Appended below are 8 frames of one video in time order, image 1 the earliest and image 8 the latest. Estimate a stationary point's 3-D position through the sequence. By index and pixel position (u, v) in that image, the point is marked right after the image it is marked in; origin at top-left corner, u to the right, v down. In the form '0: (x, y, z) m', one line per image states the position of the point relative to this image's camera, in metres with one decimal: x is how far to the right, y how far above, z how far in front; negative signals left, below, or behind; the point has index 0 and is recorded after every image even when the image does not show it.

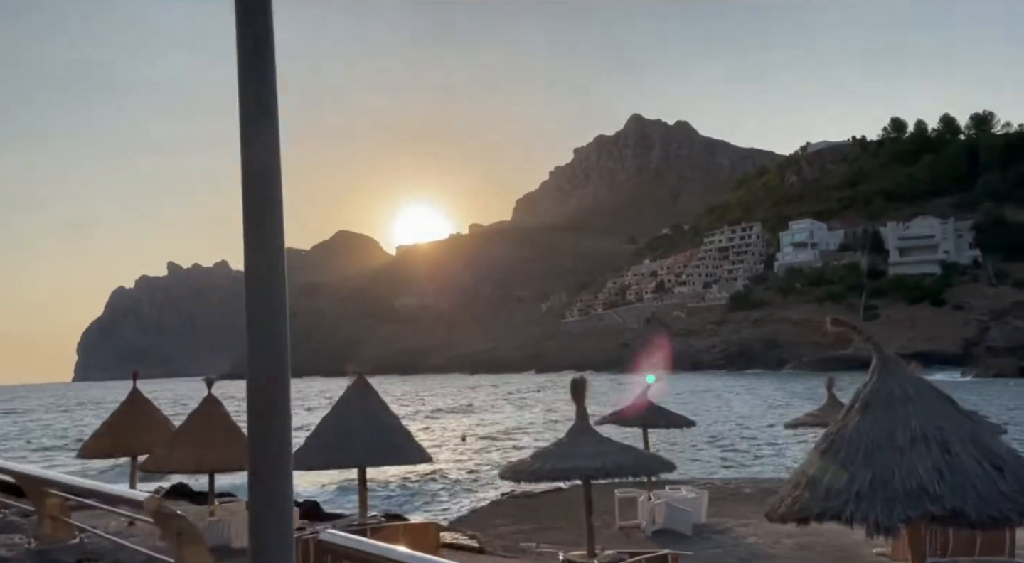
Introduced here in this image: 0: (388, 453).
0: (-1.6, -2.2, +12.5) m
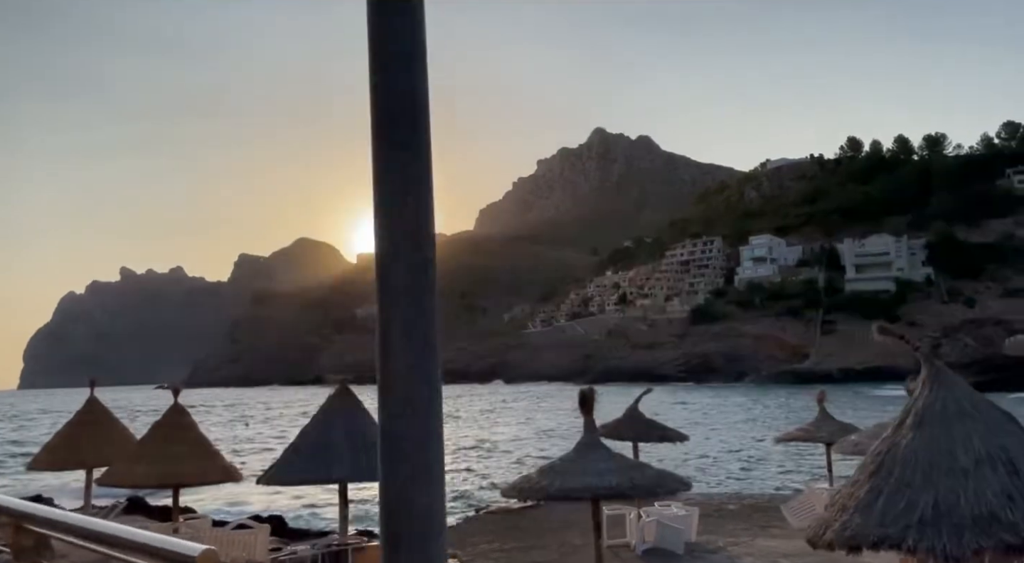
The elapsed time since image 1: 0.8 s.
0: (-1.7, -2.3, +11.7) m
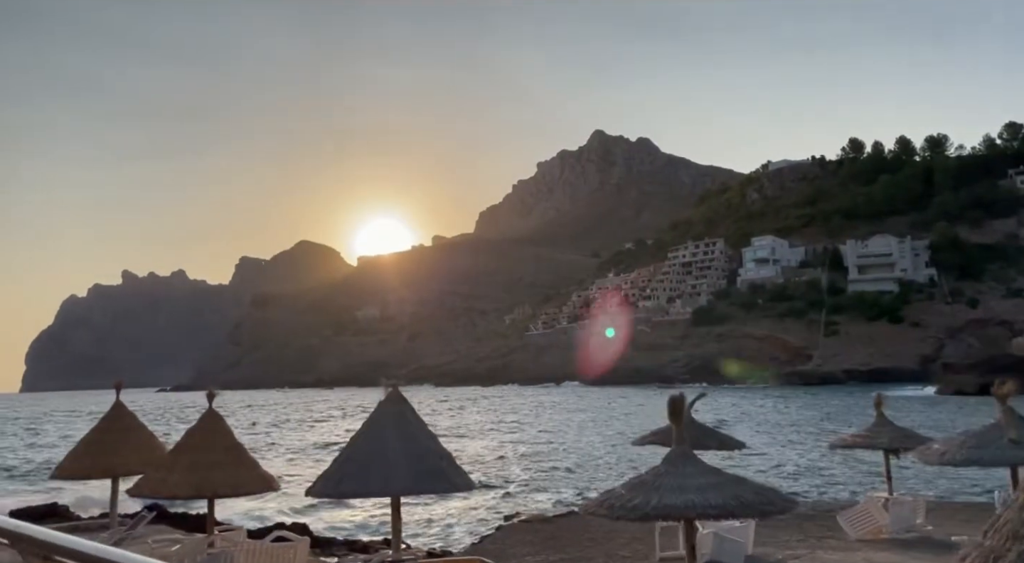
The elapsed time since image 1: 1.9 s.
0: (-0.9, -2.3, +11.0) m
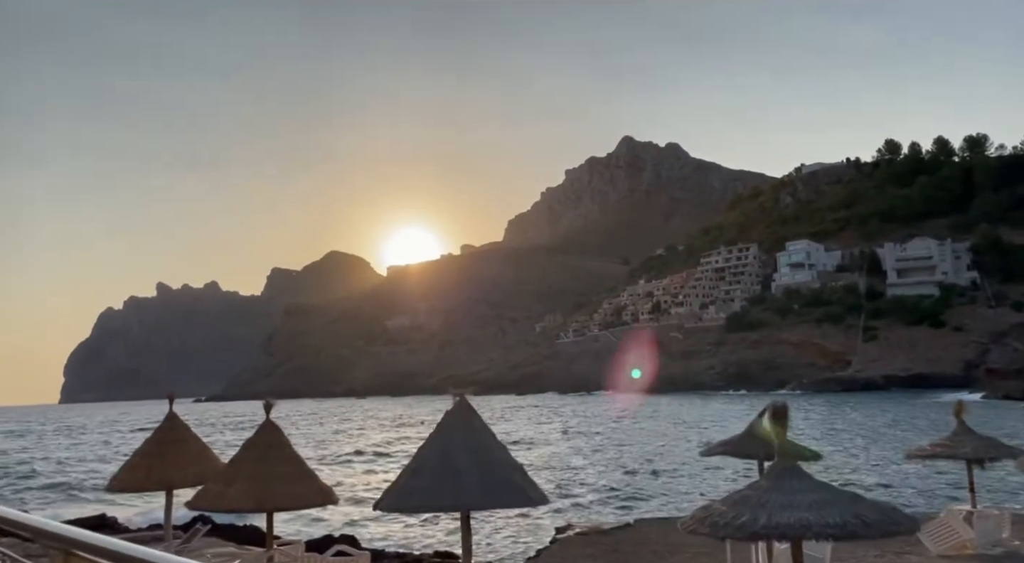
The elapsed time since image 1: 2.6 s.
0: (-0.1, -2.3, +10.5) m
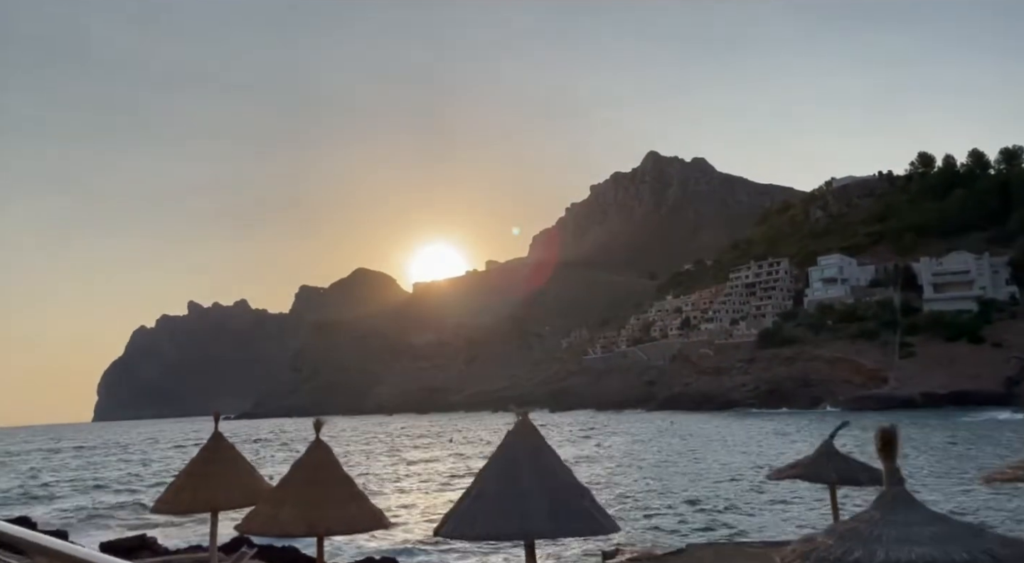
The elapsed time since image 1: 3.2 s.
0: (+0.7, -2.5, +9.9) m
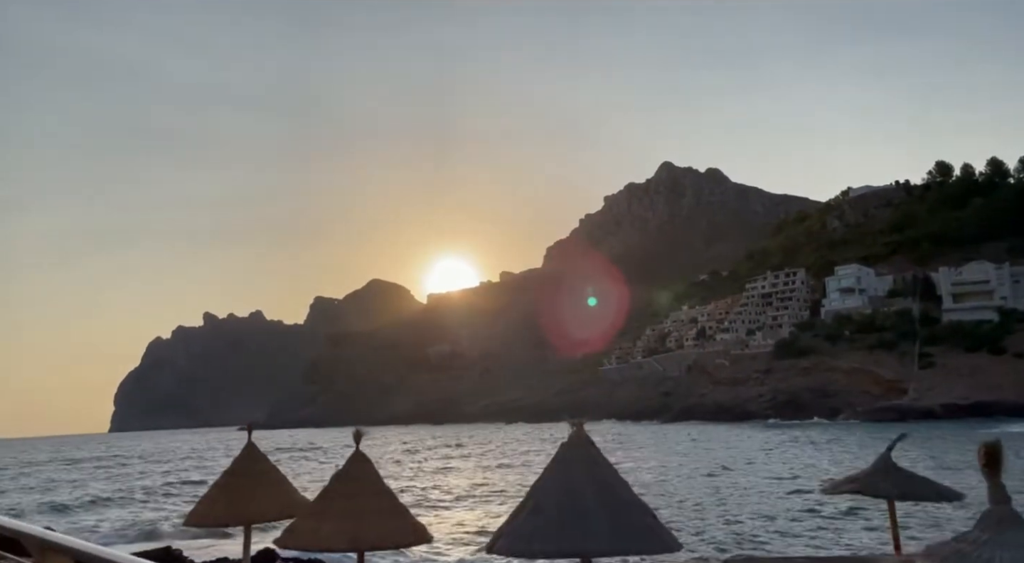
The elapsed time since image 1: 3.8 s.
0: (+1.2, -2.5, +9.4) m
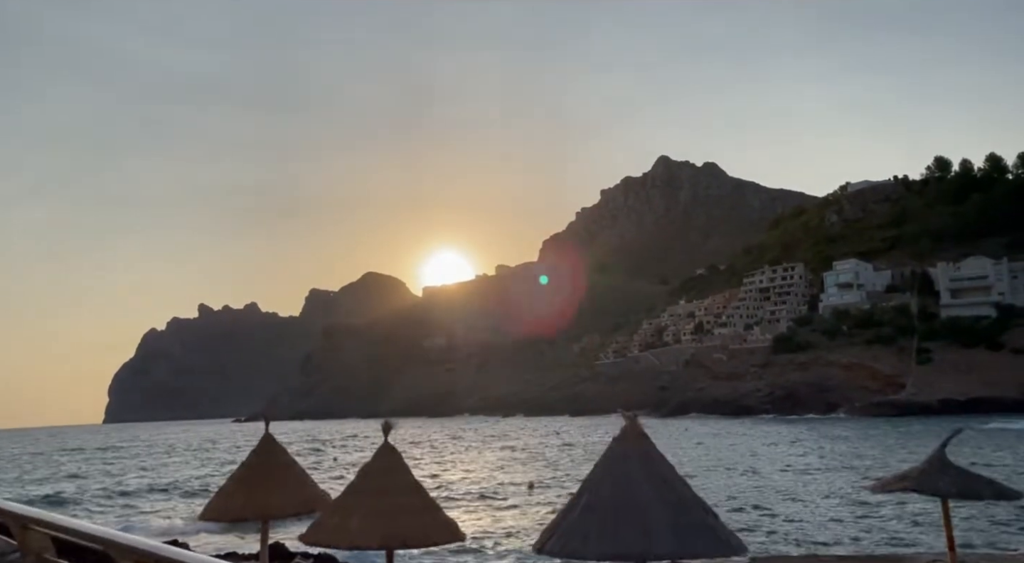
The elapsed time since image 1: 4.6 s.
0: (+1.7, -2.3, +8.8) m
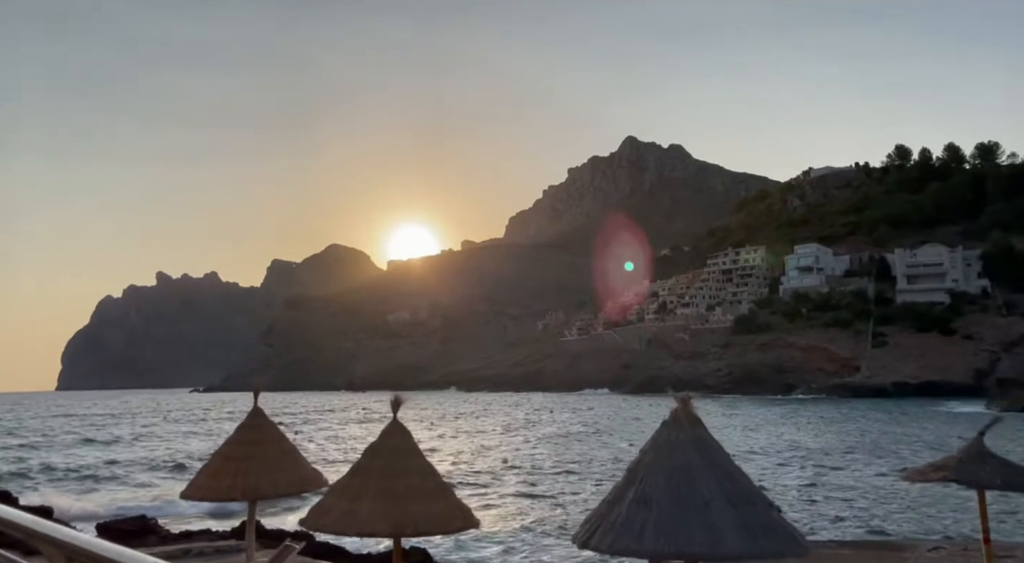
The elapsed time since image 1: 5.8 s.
0: (+1.9, -2.2, +9.0) m
